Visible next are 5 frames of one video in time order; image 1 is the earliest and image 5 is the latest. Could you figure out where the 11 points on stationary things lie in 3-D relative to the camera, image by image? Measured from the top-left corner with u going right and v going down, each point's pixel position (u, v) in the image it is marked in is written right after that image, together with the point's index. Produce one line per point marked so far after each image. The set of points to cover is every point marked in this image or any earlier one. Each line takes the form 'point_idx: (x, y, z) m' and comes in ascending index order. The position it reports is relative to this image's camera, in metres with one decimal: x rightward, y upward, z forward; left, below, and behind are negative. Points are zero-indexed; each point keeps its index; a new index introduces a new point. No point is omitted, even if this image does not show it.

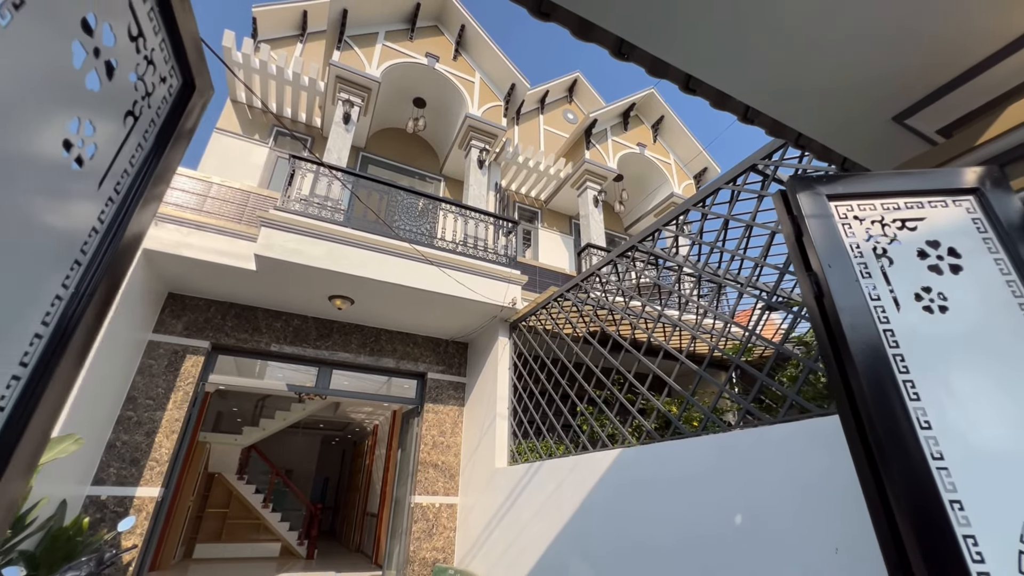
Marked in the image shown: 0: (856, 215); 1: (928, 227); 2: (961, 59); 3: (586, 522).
0: (+1.0, +0.2, +1.2) m
1: (+1.1, +0.2, +1.2) m
2: (+1.4, +0.7, +1.3) m
3: (+0.6, -1.9, +3.5) m
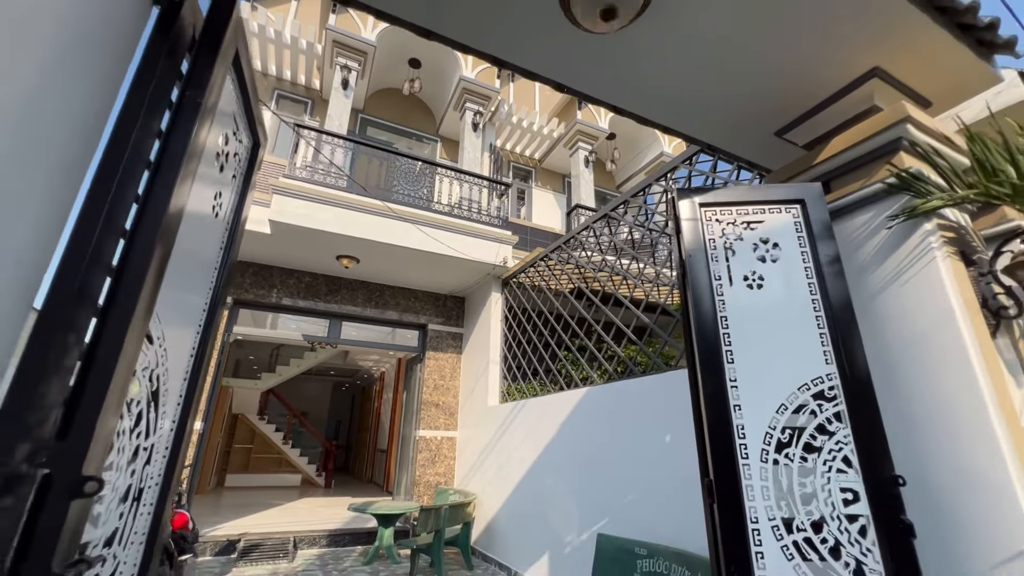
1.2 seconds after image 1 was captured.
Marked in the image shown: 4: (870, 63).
0: (+0.8, +0.3, +1.7) m
1: (+1.0, +0.2, +1.7) m
2: (+1.2, +0.8, +1.8) m
3: (+0.5, -1.5, +4.2) m
4: (+1.4, +0.9, +1.6) m
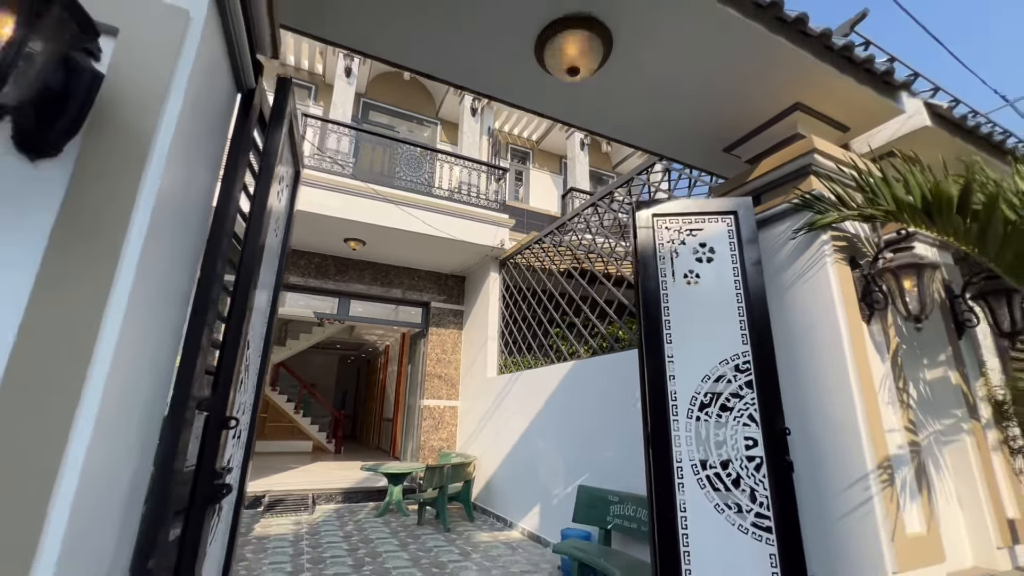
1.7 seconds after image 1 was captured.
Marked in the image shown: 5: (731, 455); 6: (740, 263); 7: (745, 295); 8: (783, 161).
0: (+0.8, +0.3, +2.1) m
1: (+0.9, +0.3, +2.1) m
2: (+1.2, +0.8, +2.2) m
3: (+0.4, -1.3, +4.7) m
4: (+1.3, +0.9, +2.0) m
5: (+0.9, -0.7, +1.8) m
6: (+1.1, +0.1, +2.0) m
7: (+1.1, 0.0, +2.0) m
8: (+1.3, +0.6, +2.0) m
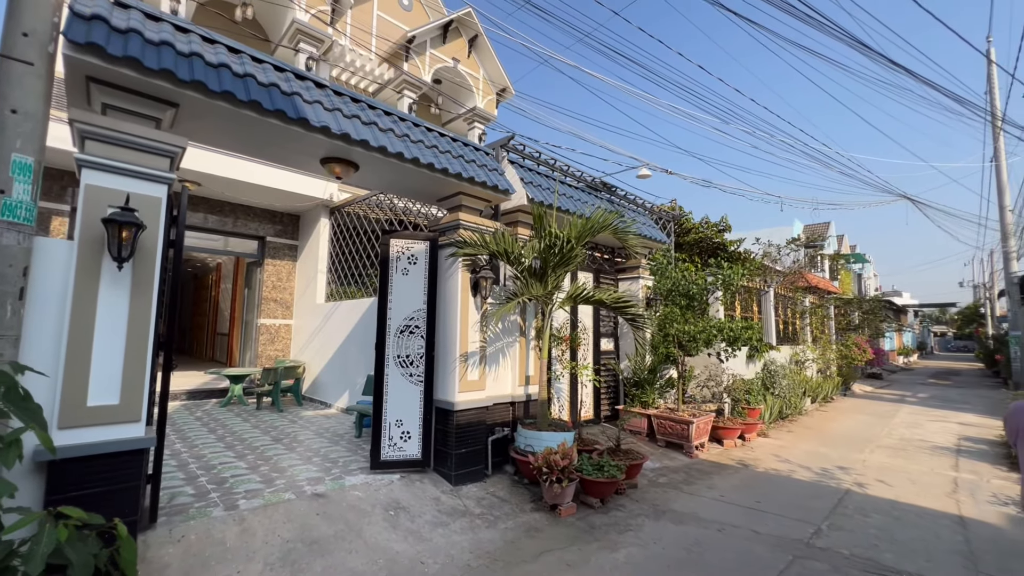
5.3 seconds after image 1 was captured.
0: (-1.1, +0.4, +4.3) m
1: (-1.0, +0.4, +4.3) m
2: (-0.7, +0.9, +4.3) m
3: (-2.4, -0.7, +6.8) m
4: (-0.5, +0.9, +4.2) m
5: (-1.0, -0.6, +4.2) m
6: (-0.8, +0.2, +4.3) m
7: (-0.8, +0.1, +4.3) m
8: (-0.6, +0.7, +4.3) m
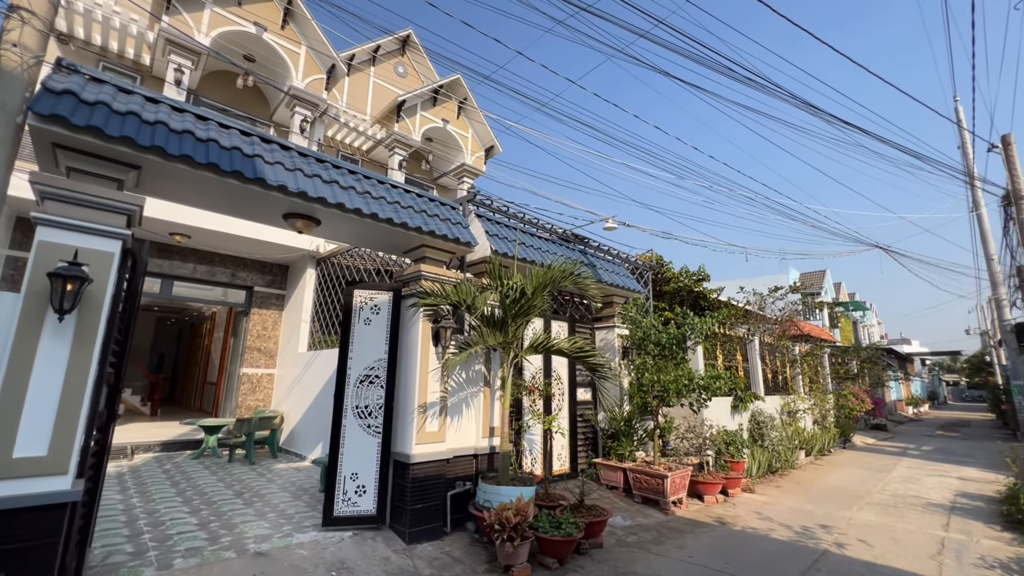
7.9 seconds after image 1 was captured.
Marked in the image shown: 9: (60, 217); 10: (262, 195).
0: (-1.5, -0.1, +4.4) m
1: (-1.3, -0.1, +4.4) m
2: (-1.1, +0.4, +4.5) m
3: (-2.8, -1.4, +6.8) m
4: (-0.9, +0.5, +4.4) m
5: (-1.4, -1.1, +4.2) m
6: (-1.2, -0.3, +4.4) m
7: (-1.2, -0.4, +4.3) m
8: (-1.0, +0.2, +4.4) m
9: (-2.7, +0.4, +2.6) m
10: (-1.9, +0.7, +3.4) m
